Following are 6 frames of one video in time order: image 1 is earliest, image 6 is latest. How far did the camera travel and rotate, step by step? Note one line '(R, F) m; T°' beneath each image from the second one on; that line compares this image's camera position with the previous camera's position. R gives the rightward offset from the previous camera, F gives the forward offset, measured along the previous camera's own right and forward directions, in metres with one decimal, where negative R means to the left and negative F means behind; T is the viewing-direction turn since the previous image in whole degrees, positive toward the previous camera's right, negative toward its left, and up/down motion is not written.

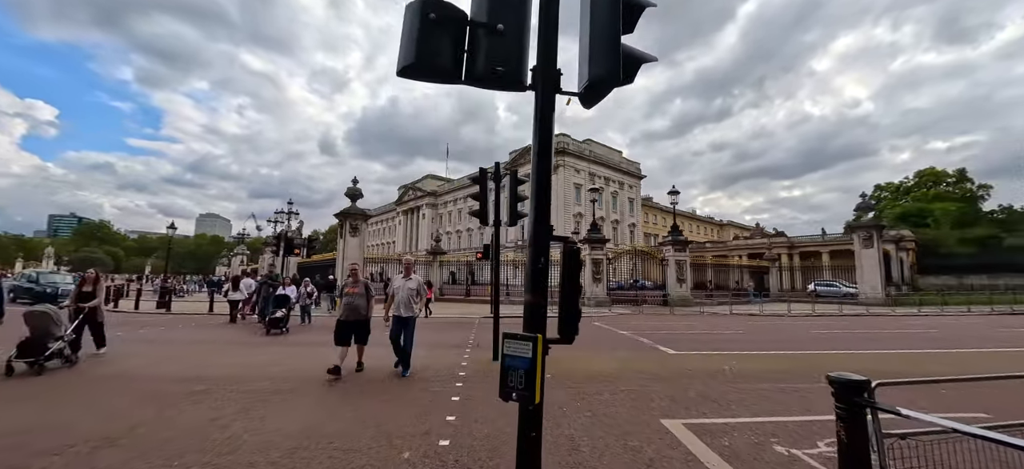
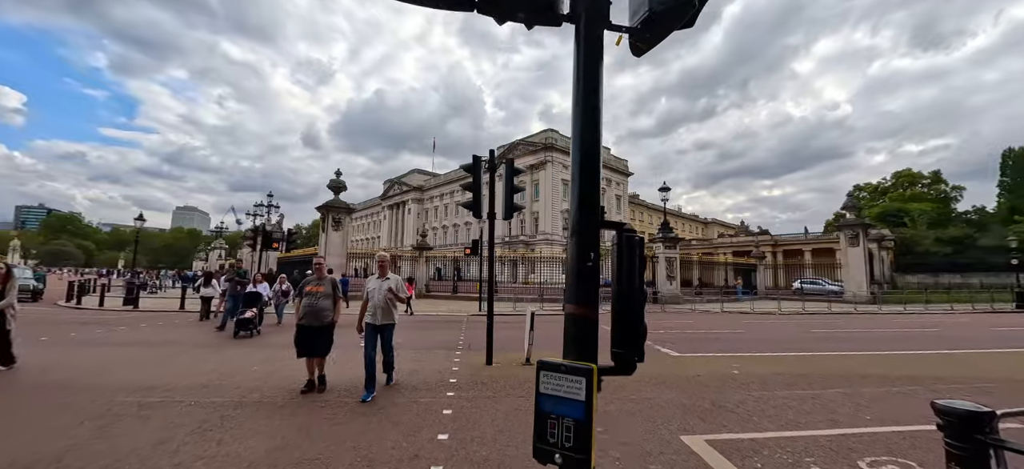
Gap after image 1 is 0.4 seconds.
(-0.2, +0.7) m; +2°
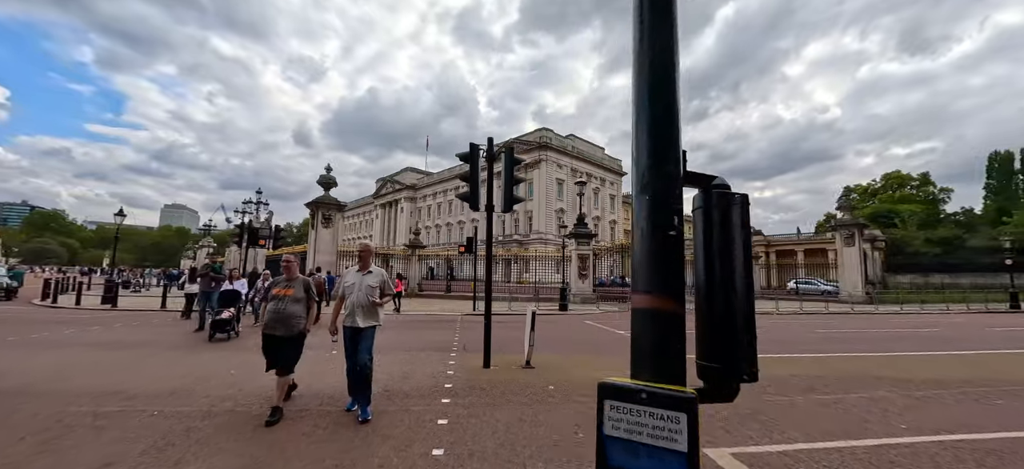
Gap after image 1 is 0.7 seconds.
(-0.1, +0.5) m; +1°
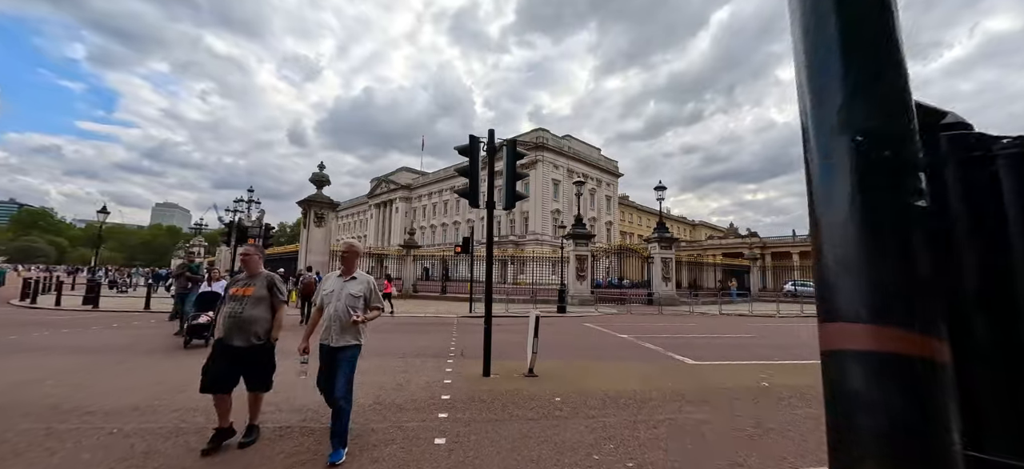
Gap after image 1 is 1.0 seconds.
(-0.1, +0.5) m; +1°
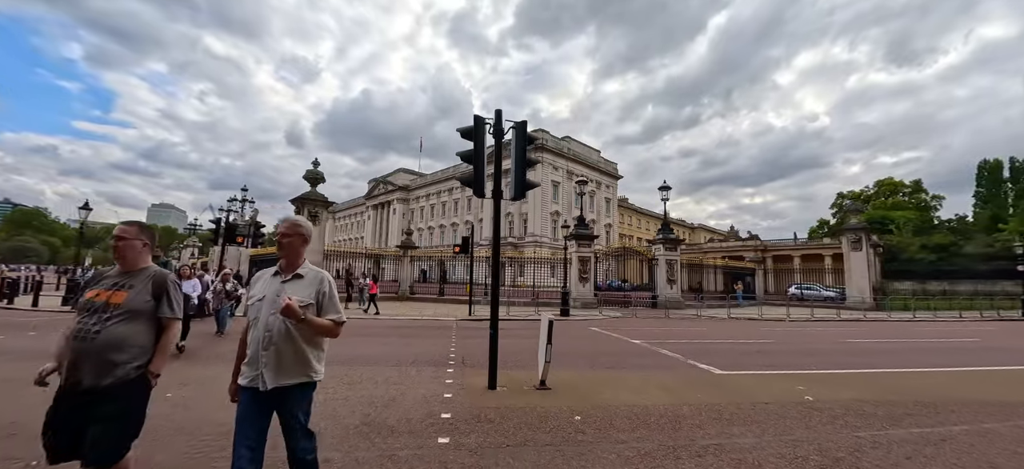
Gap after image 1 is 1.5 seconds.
(-0.2, +0.8) m; 0°
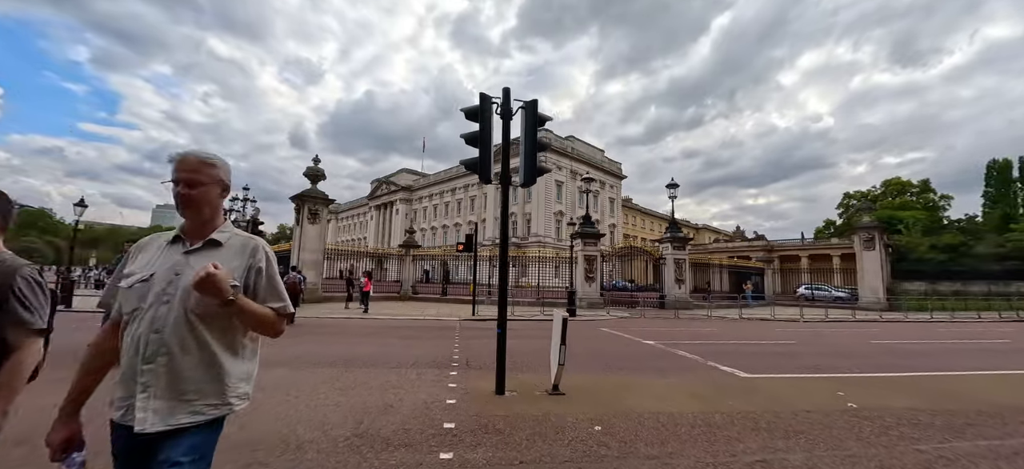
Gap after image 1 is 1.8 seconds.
(-0.1, +0.6) m; 0°
